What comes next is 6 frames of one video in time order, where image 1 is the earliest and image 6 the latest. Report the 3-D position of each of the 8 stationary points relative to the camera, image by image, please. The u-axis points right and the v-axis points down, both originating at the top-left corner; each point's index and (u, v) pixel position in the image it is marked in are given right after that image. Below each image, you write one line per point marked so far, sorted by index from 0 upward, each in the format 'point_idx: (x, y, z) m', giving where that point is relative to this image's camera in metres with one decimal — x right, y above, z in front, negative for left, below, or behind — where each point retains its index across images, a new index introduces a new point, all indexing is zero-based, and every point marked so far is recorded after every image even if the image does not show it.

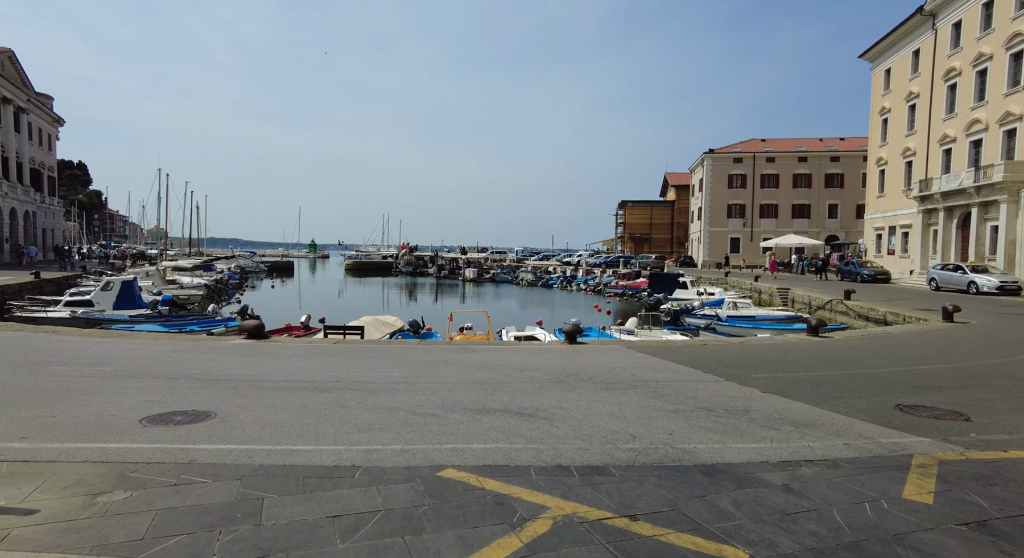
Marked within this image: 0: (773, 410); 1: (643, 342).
0: (+3.3, -1.6, +7.4) m
1: (+3.2, -1.5, +14.6) m
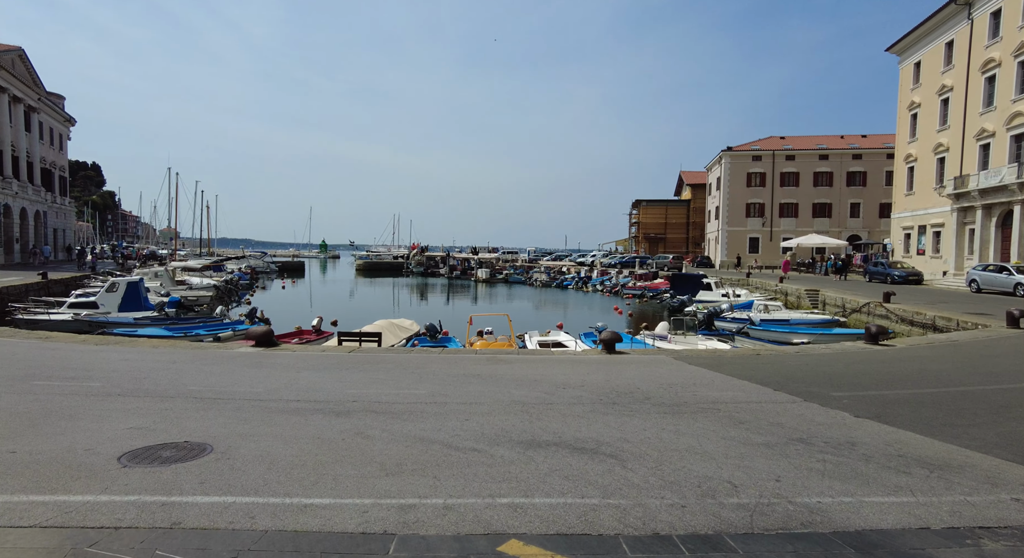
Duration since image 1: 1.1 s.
0: (+3.9, -1.7, +6.1) m
1: (+3.9, -1.6, +13.3) m
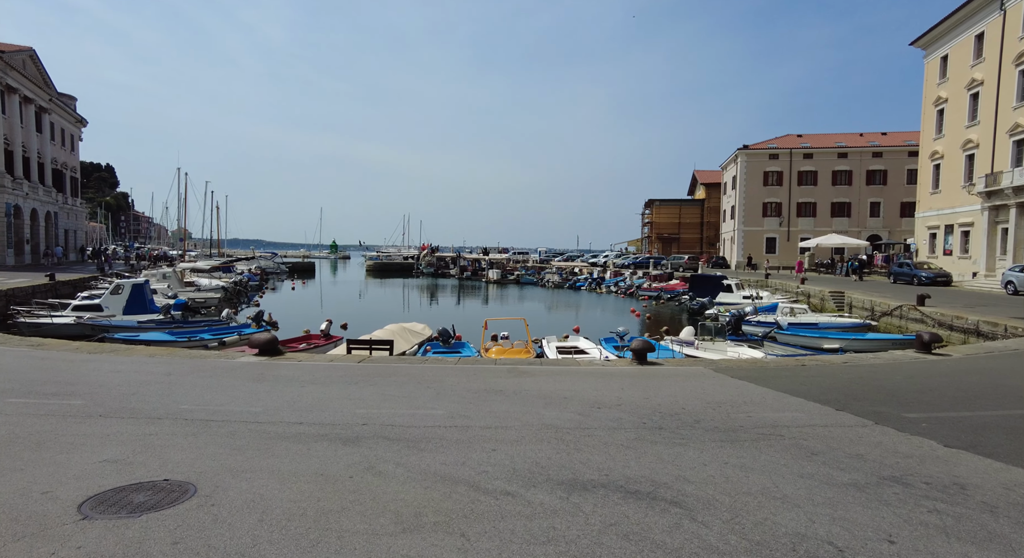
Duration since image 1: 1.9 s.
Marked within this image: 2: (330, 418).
0: (+4.2, -1.8, +5.1) m
1: (+4.4, -1.7, +12.2) m
2: (-2.2, -1.7, +7.2) m
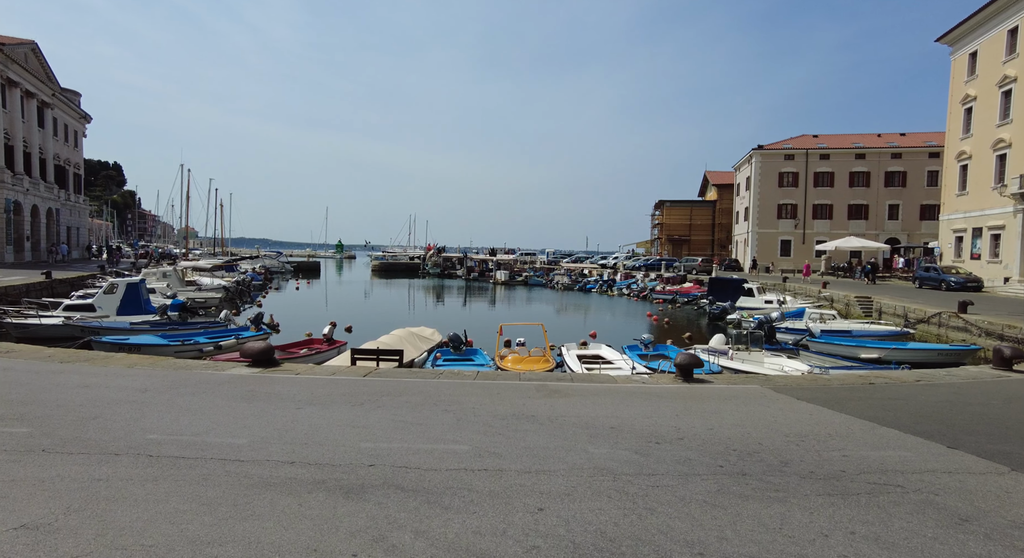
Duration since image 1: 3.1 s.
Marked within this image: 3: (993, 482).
0: (+4.6, -1.8, +3.6) m
1: (+4.8, -1.8, +10.7) m
2: (-1.8, -1.7, +5.8) m
3: (+4.3, -1.8, +5.3) m
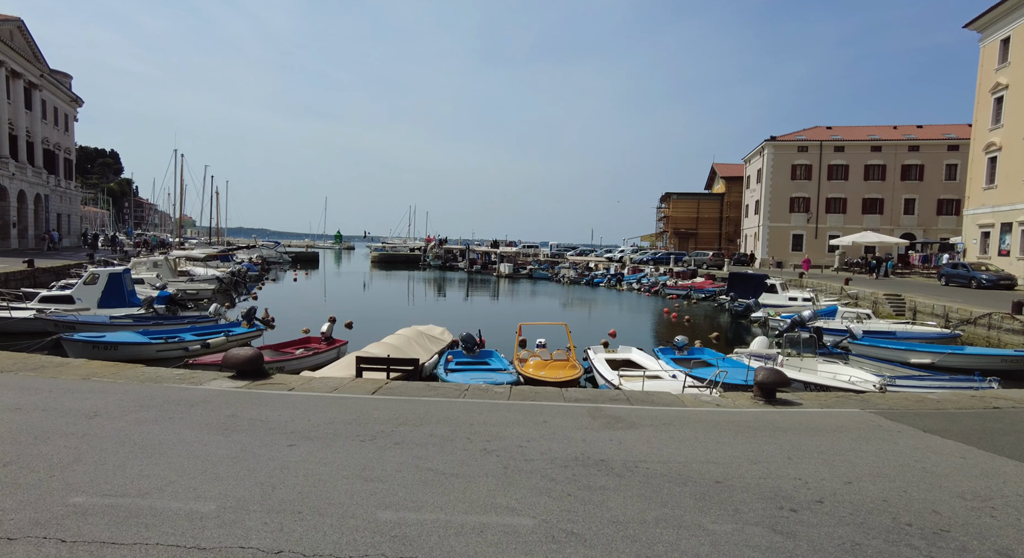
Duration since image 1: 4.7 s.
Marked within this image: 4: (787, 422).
0: (+5.2, -1.9, +1.7) m
1: (+5.4, -1.8, +8.9) m
2: (-1.2, -1.7, +3.9) m
3: (+4.9, -1.9, +3.4) m
4: (+3.4, -1.7, +7.3) m
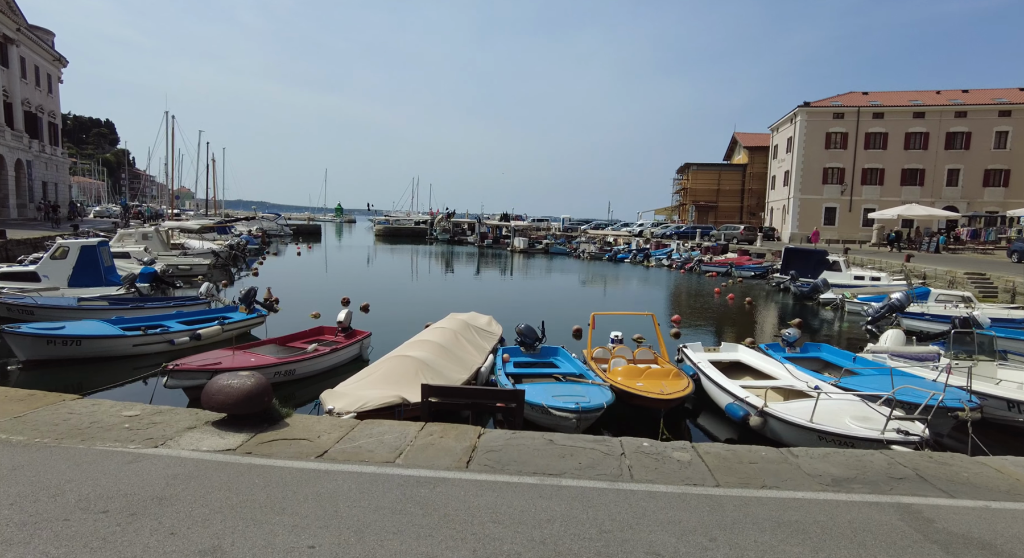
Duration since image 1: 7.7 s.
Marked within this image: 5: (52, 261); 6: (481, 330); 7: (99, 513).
0: (+6.8, -2.1, -1.9) m
1: (+7.0, -1.6, +5.2) m
2: (+0.4, -1.8, +0.3) m
3: (+6.6, -2.0, -0.2) m
4: (+5.0, -1.7, +3.7) m
5: (-13.9, +0.5, +17.8) m
6: (-0.8, -1.1, +14.0) m
7: (-2.6, -1.5, +3.9) m
